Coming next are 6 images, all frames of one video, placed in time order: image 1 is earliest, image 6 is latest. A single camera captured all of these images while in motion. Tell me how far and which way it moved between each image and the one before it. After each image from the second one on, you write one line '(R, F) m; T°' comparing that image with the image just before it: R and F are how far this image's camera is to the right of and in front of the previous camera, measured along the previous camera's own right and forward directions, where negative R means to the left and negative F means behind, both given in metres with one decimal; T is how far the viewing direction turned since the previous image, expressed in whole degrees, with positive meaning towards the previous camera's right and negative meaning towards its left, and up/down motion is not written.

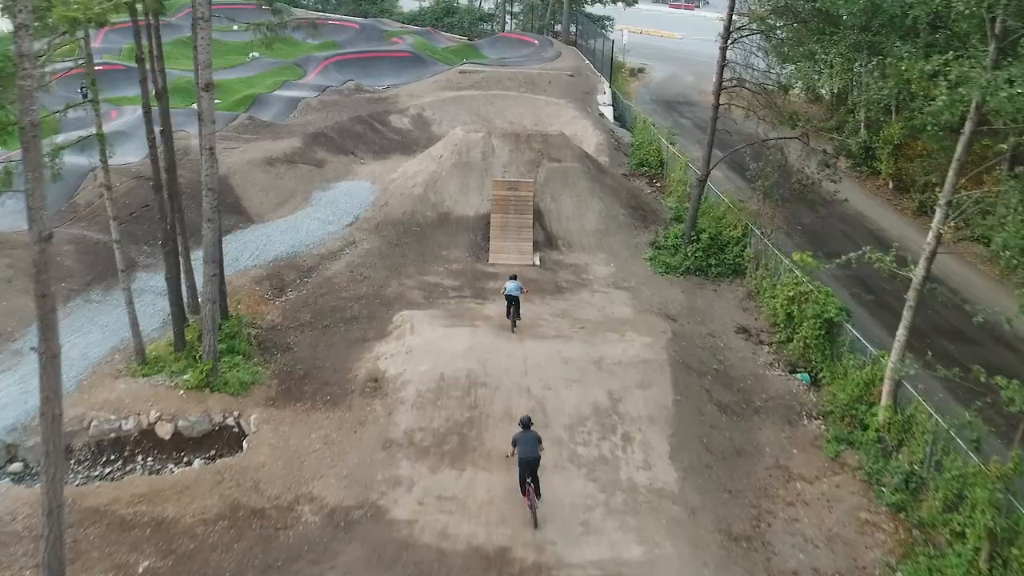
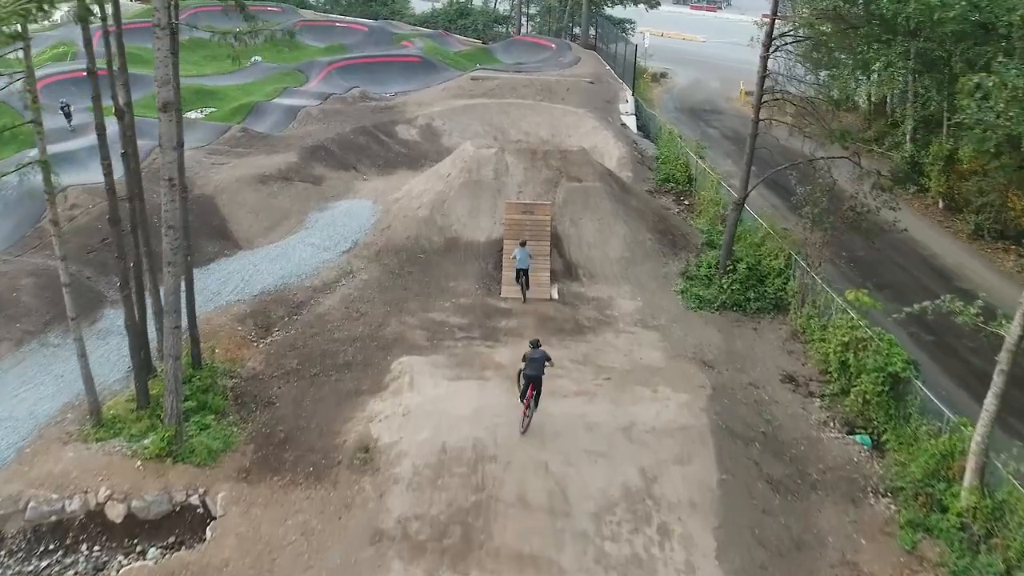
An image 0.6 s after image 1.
(0.0, +2.1) m; -1°
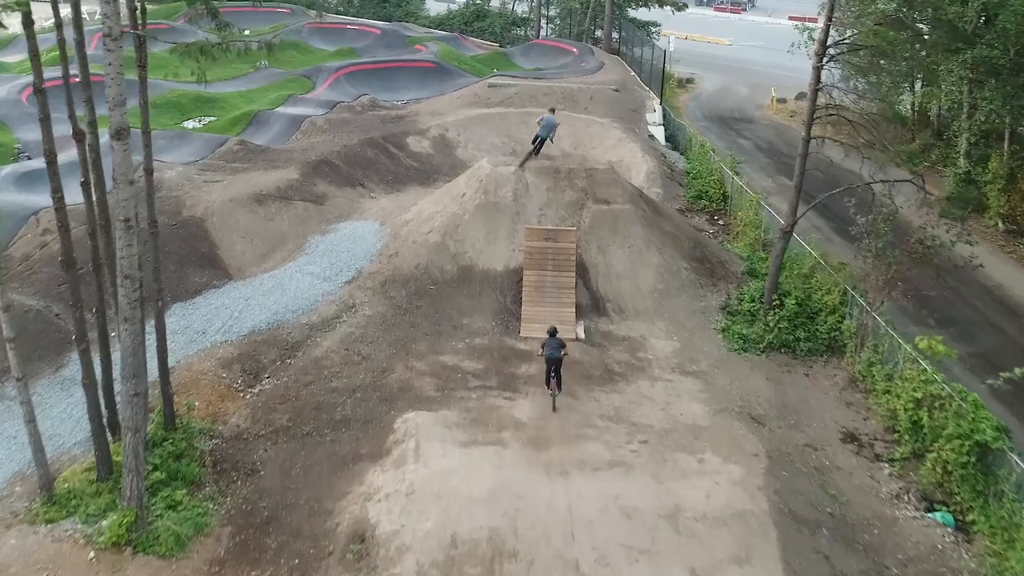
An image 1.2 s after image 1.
(-0.1, +2.0) m; -1°
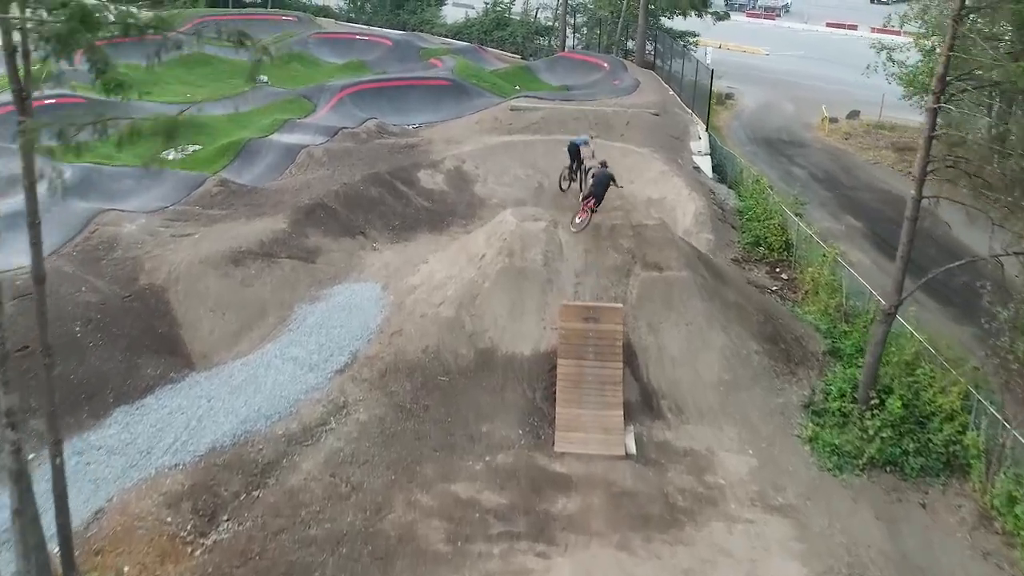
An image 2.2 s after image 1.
(-0.2, +3.4) m; -1°
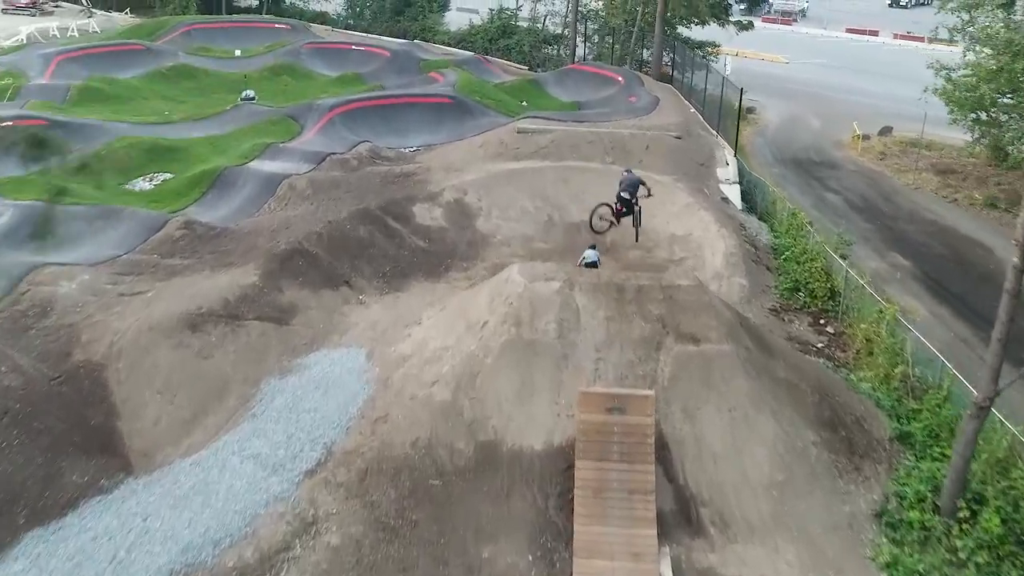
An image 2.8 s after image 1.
(0.0, +2.5) m; 0°
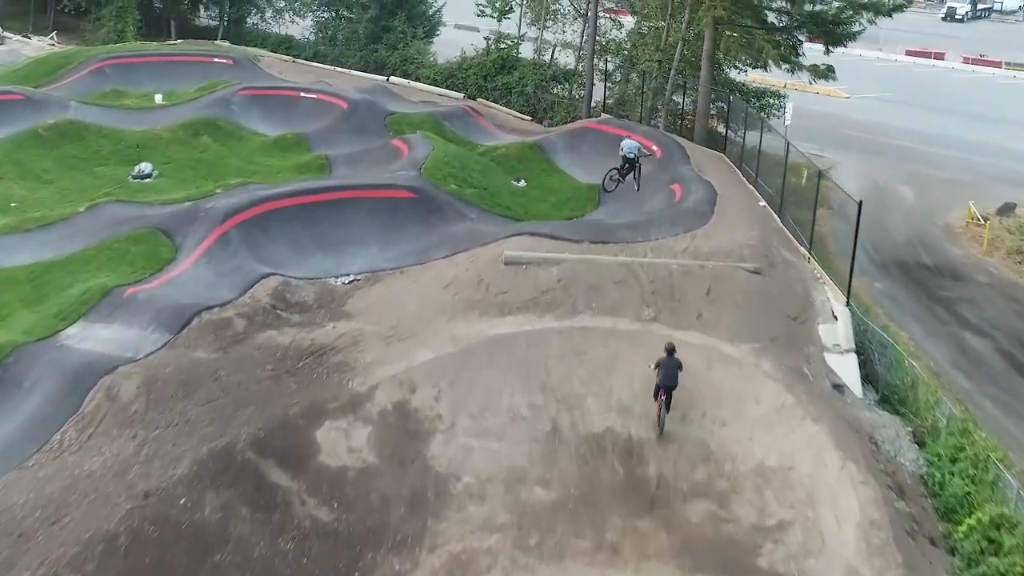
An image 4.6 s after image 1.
(+0.4, +8.4) m; -1°
